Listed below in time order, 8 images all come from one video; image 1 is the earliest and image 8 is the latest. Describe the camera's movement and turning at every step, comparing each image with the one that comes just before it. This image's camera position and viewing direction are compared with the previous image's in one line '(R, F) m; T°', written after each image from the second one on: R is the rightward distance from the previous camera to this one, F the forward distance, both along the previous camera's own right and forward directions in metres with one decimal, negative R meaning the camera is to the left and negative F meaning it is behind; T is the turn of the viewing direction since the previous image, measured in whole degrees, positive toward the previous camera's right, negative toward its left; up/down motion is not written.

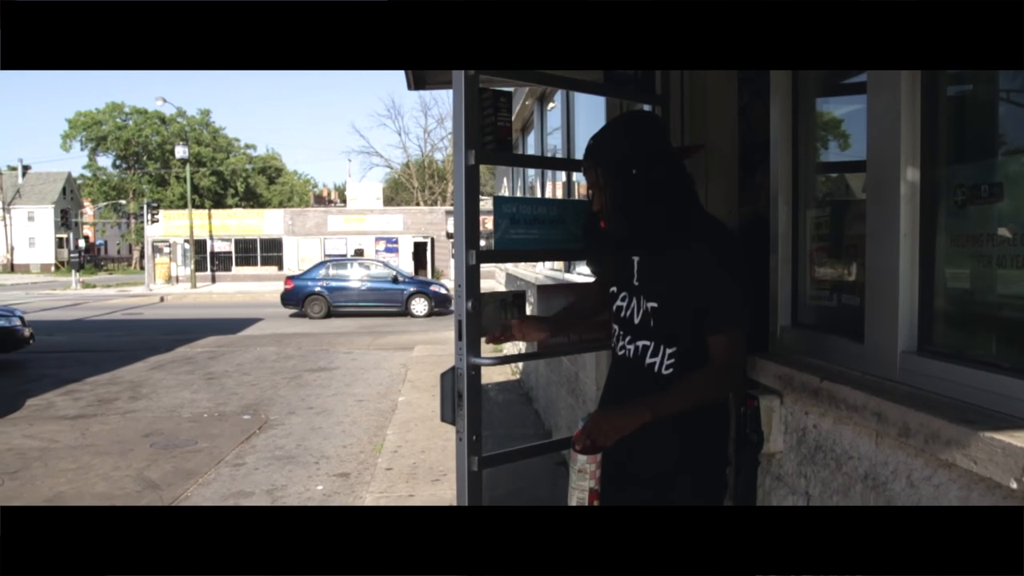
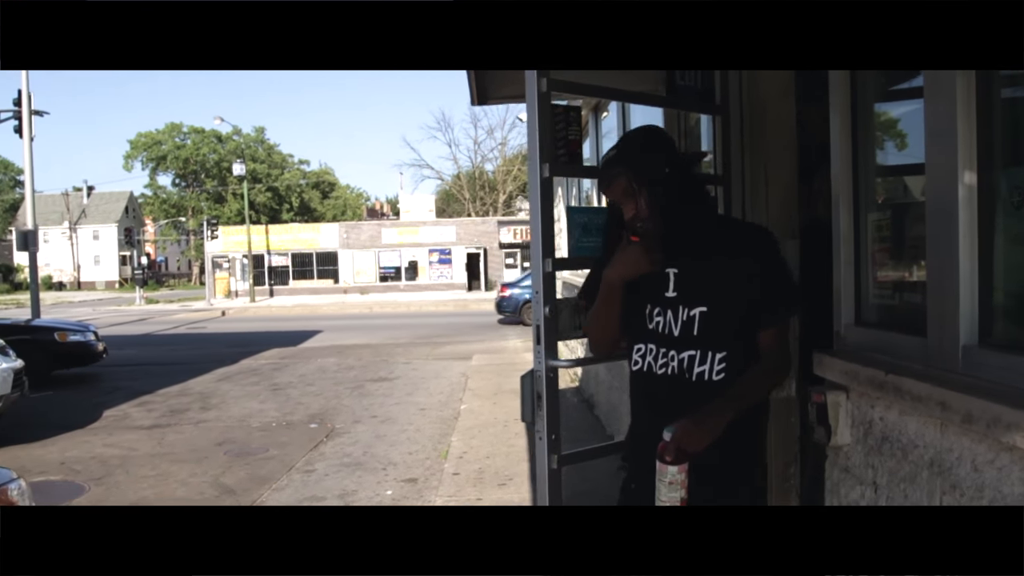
(-0.1, -0.2) m; -3°
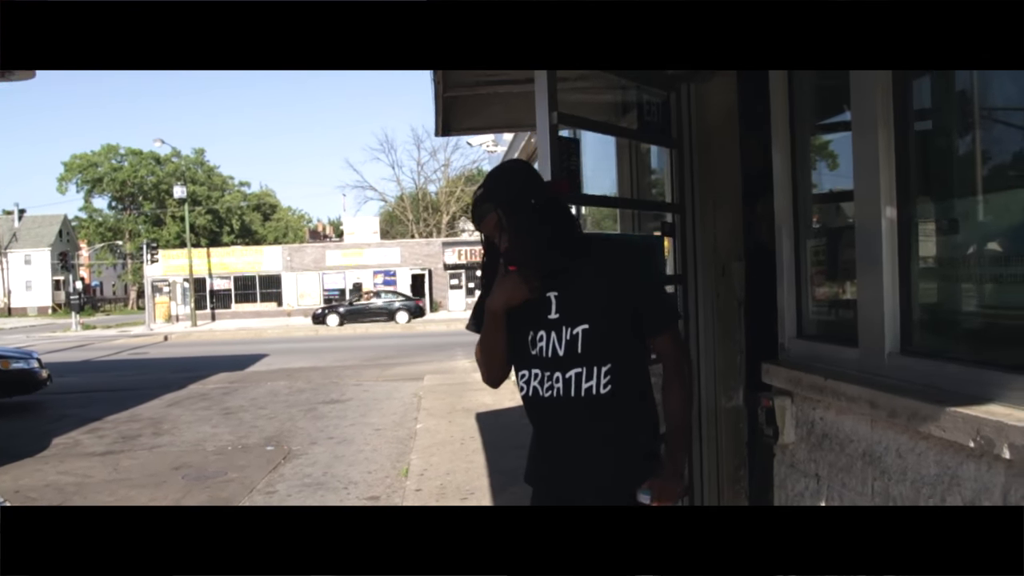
(-0.1, -0.3) m; +4°
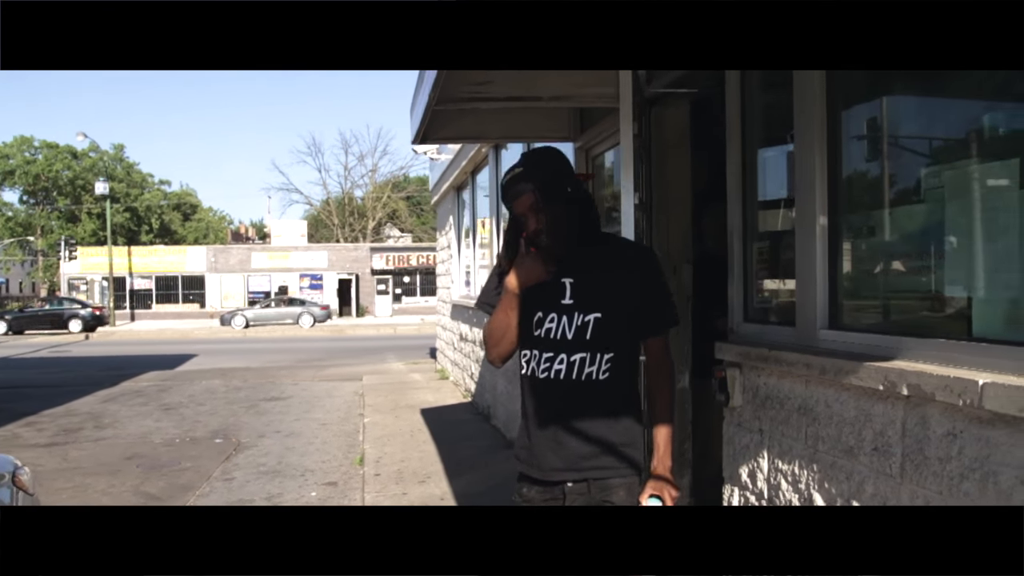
(-0.3, -0.5) m; +5°
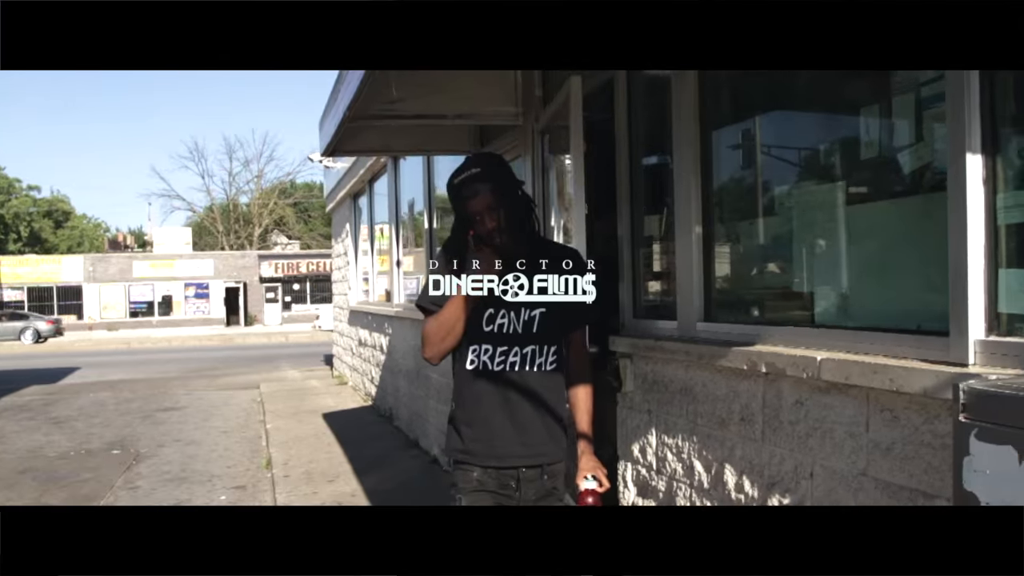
(-0.1, -0.4) m; +7°
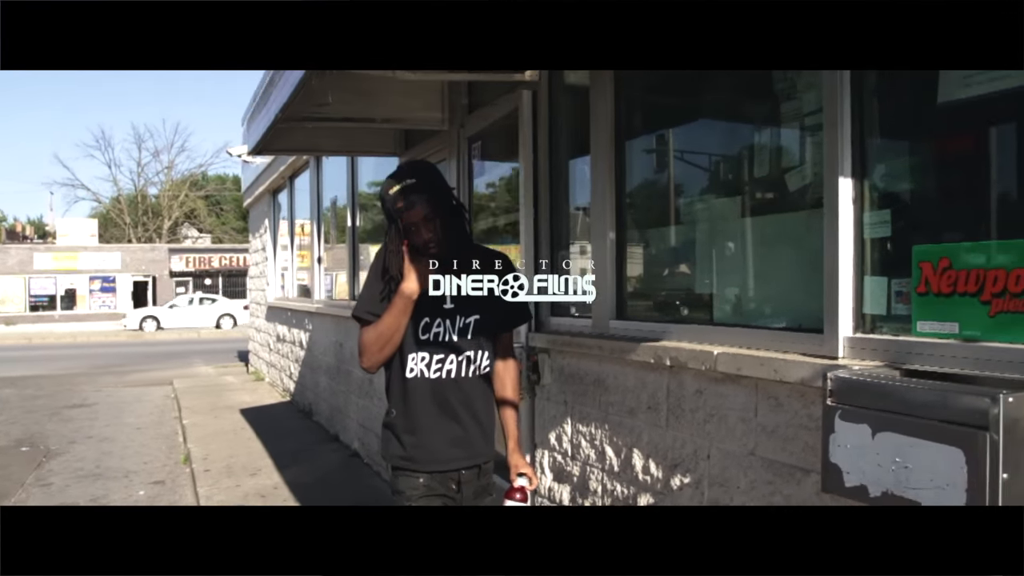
(0.0, -0.2) m; +5°
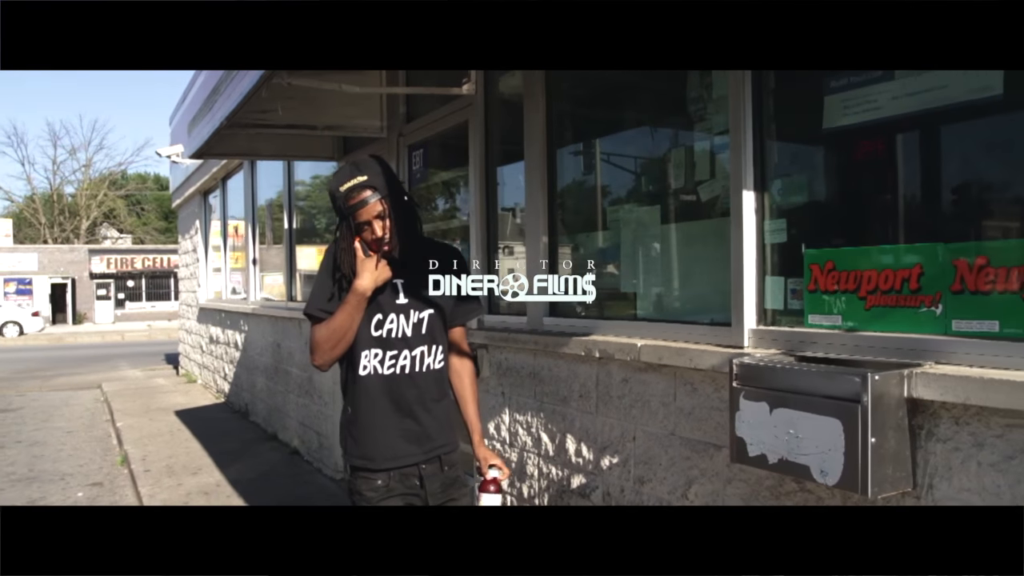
(-0.1, -0.3) m; +4°
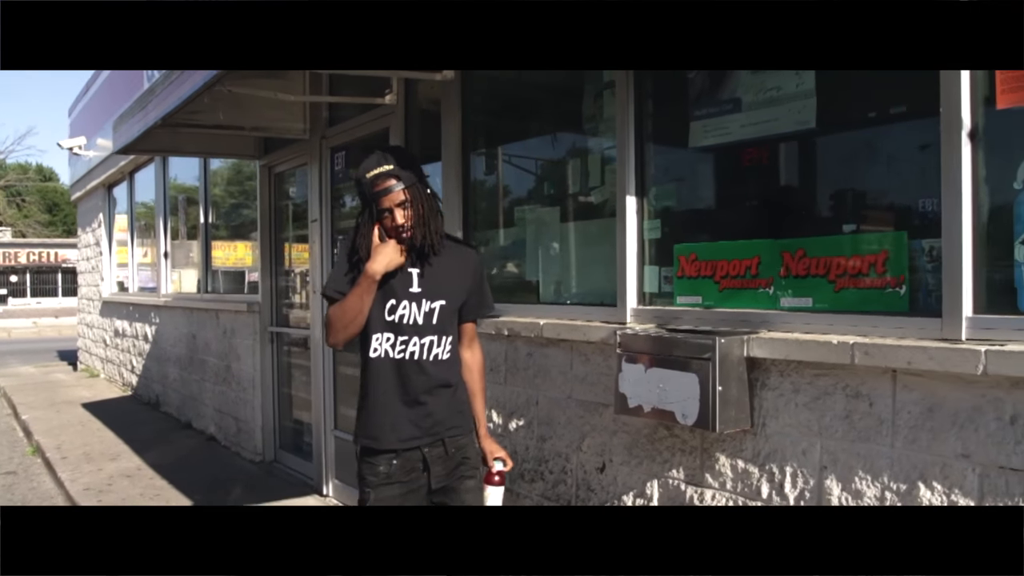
(-0.1, -0.6) m; +6°
